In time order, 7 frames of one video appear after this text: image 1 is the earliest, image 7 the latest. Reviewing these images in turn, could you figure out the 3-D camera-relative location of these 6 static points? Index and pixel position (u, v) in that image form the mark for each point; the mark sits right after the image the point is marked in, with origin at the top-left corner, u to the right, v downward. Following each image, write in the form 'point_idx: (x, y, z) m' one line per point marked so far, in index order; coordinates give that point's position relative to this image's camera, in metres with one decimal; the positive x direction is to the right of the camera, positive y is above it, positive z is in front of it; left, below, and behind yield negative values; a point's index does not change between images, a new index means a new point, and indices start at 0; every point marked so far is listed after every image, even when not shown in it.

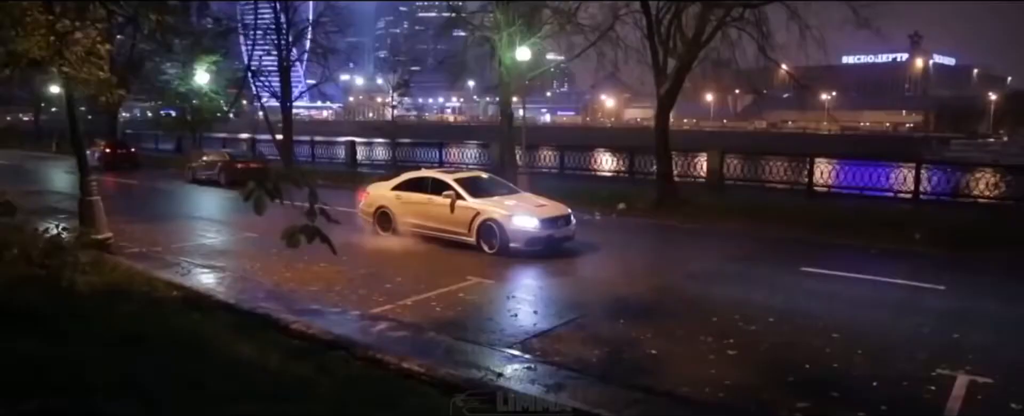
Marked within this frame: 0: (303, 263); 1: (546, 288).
0: (-4.4, -1.1, +15.9) m
1: (+0.6, -1.4, +13.8) m
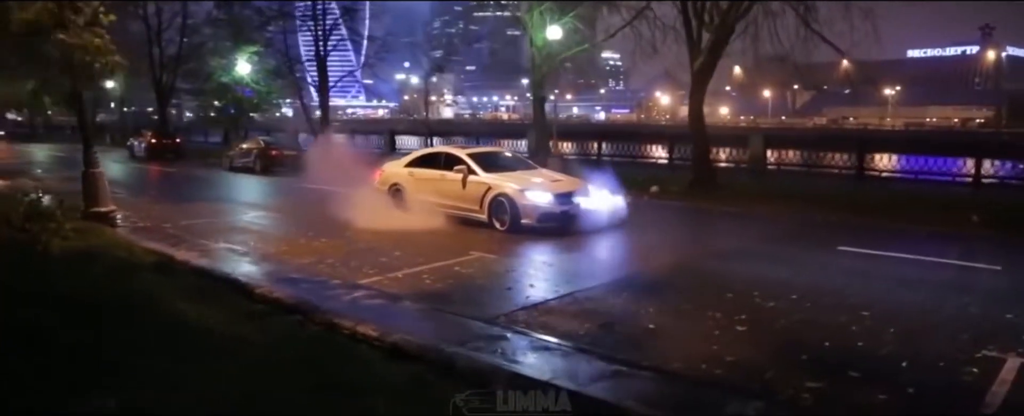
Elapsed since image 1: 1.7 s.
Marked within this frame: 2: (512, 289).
0: (-4.1, -0.6, +15.2) m
1: (+0.7, -0.9, +12.8) m
2: (0.0, -1.1, +10.5) m
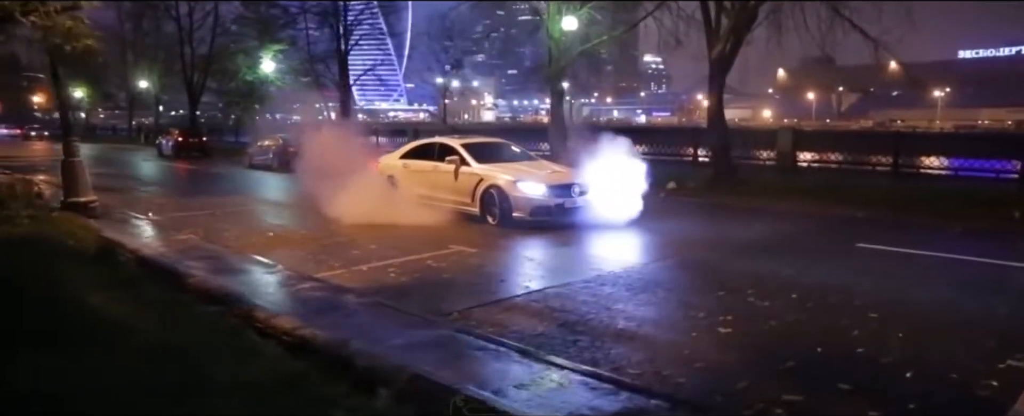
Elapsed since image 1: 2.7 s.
0: (-4.2, -0.4, +14.4) m
1: (+0.4, -0.7, +11.8) m
2: (-0.4, -0.9, +9.5) m
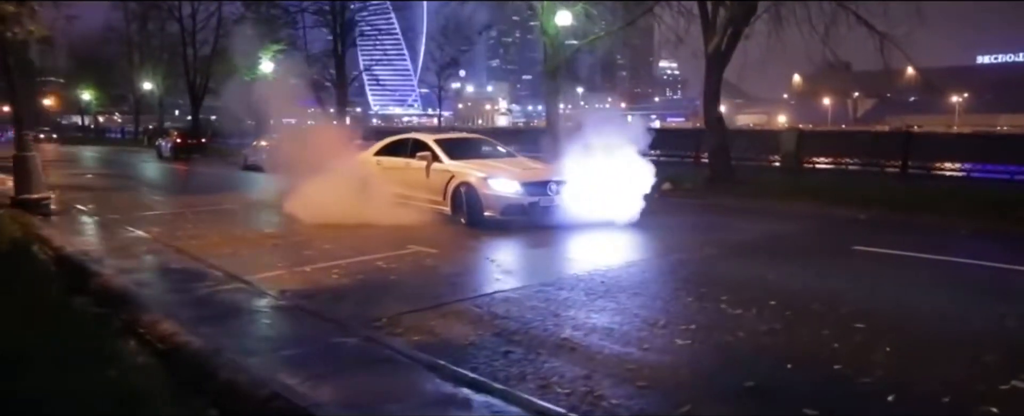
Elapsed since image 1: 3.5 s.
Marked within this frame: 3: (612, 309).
0: (-4.7, -0.4, +13.6) m
1: (-0.1, -0.7, +10.9) m
2: (-0.9, -0.9, +8.6) m
3: (+1.0, -1.0, +7.4) m
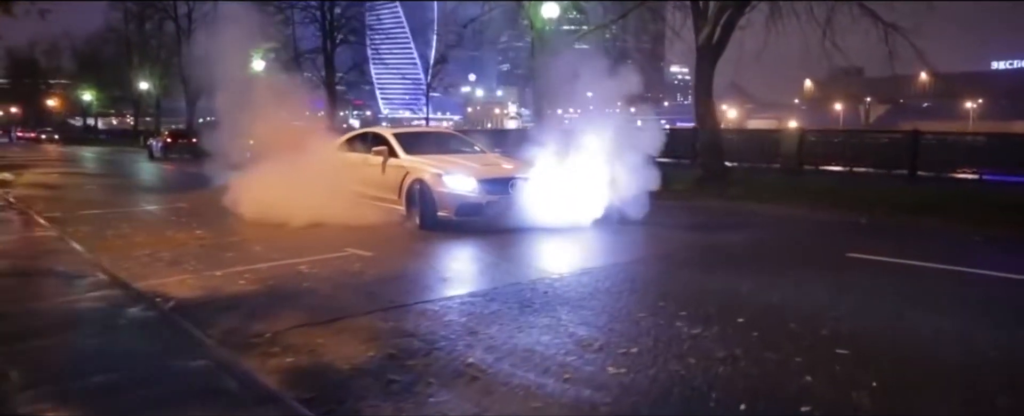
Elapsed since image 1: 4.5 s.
0: (-5.3, -0.3, +12.4) m
1: (-0.7, -0.7, +9.6) m
2: (-1.6, -0.8, +7.4) m
3: (+0.3, -0.9, +6.1) m
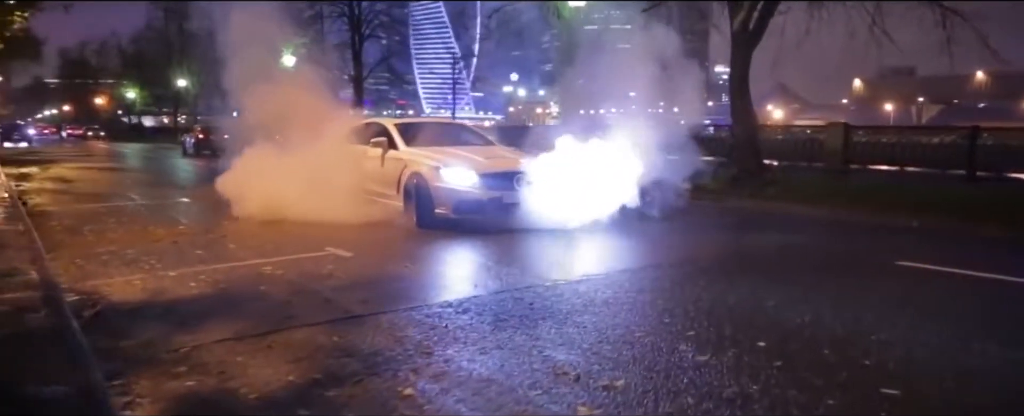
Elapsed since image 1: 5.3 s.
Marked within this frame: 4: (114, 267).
0: (-5.2, -0.2, +11.6) m
1: (-0.8, -0.6, +8.6) m
2: (-1.7, -0.8, +6.3) m
3: (+0.1, -0.9, +5.0) m
4: (-4.0, -0.6, +8.0) m
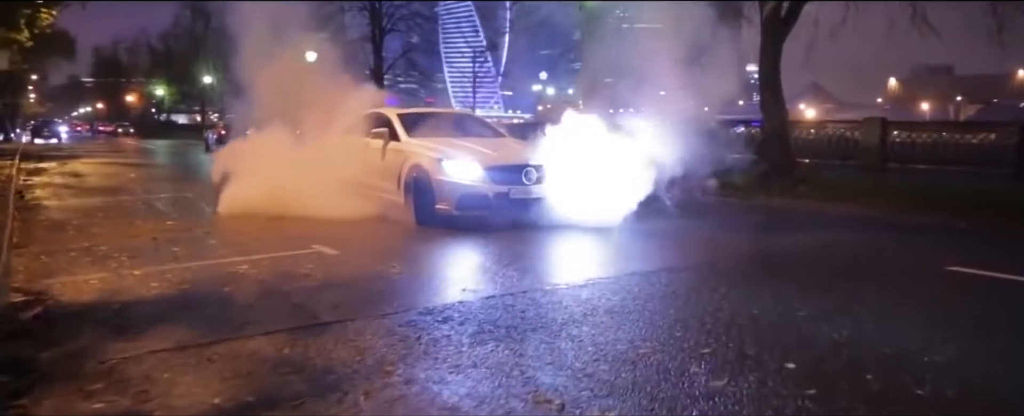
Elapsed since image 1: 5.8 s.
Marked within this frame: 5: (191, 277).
0: (-5.0, -0.2, +11.0) m
1: (-0.8, -0.6, +7.8) m
2: (-1.8, -0.7, +5.6) m
3: (0.0, -0.8, +4.2) m
4: (-4.0, -0.5, +7.3) m
5: (-2.7, -0.6, +6.7) m
